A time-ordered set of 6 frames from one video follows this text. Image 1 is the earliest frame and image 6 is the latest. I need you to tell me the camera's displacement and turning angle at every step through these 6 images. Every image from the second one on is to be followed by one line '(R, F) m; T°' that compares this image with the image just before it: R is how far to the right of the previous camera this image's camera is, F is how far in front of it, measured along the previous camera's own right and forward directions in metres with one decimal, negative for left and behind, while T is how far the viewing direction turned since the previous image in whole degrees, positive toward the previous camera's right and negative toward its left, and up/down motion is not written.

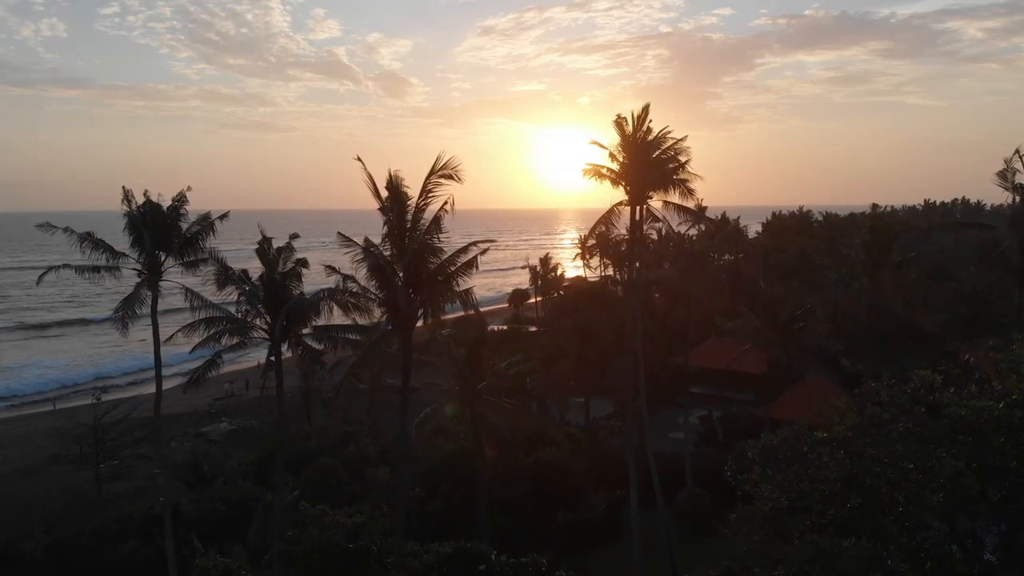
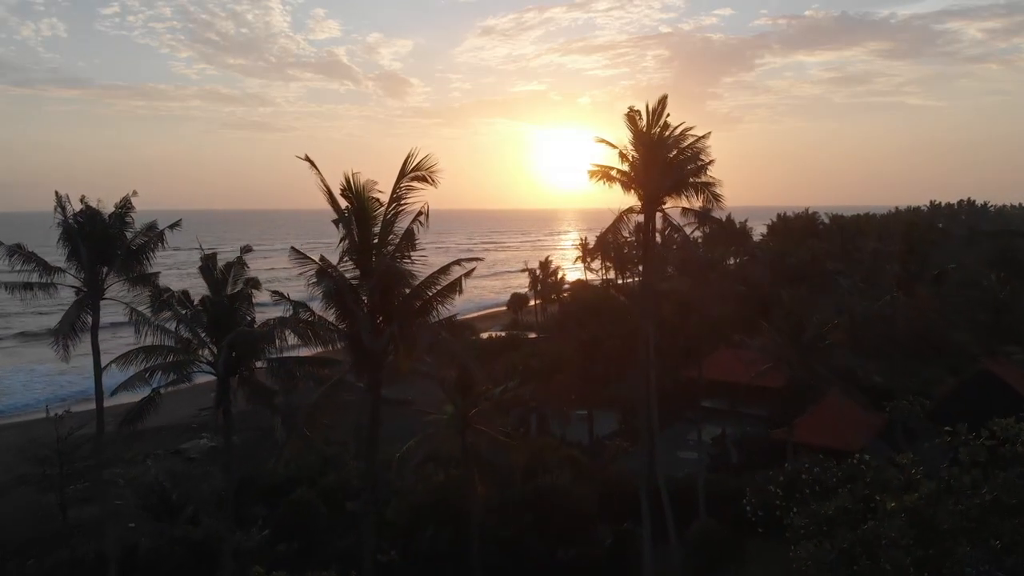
(+0.1, +1.6) m; 0°
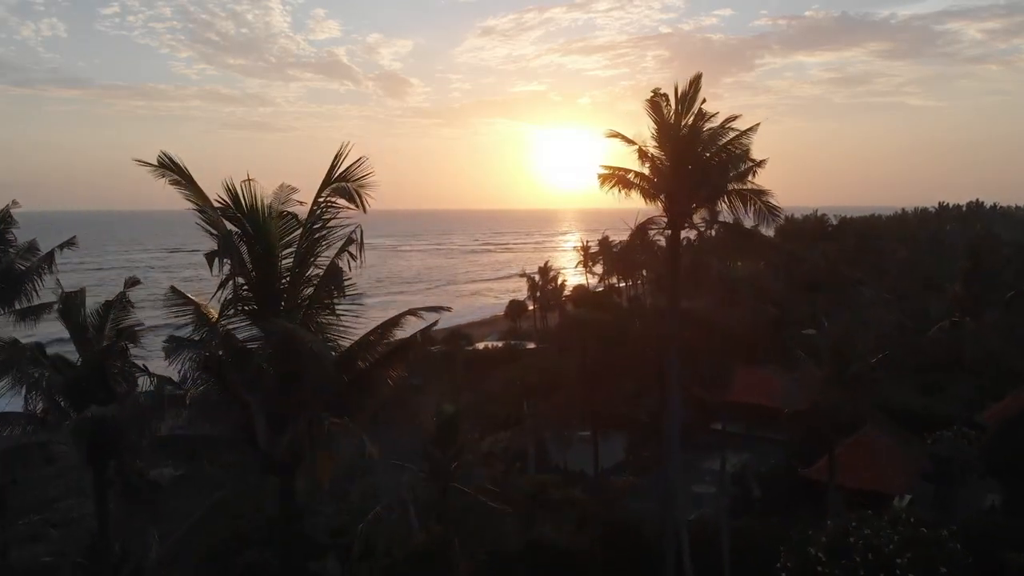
(+0.1, +2.4) m; 0°
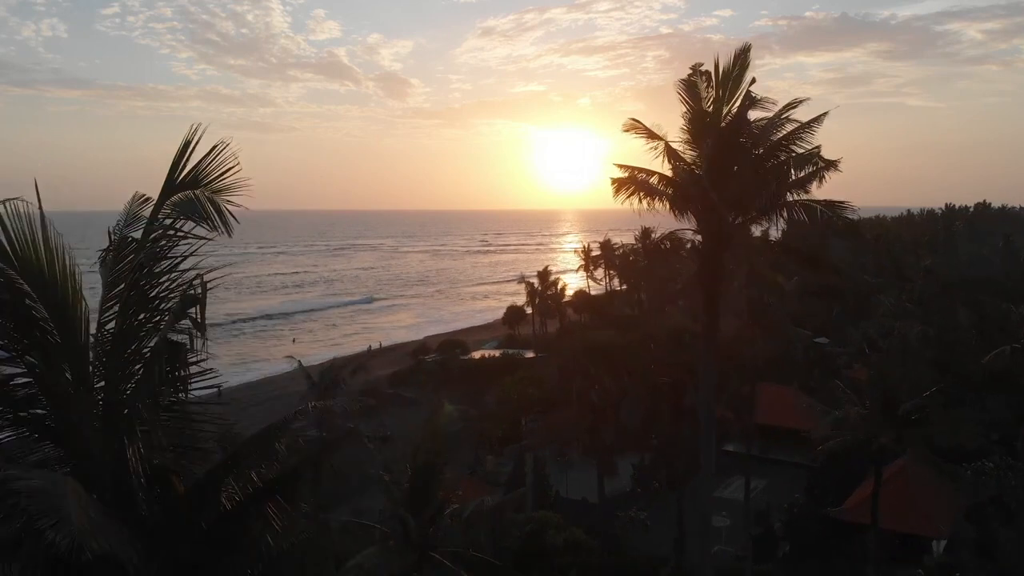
(+0.1, +1.9) m; 0°
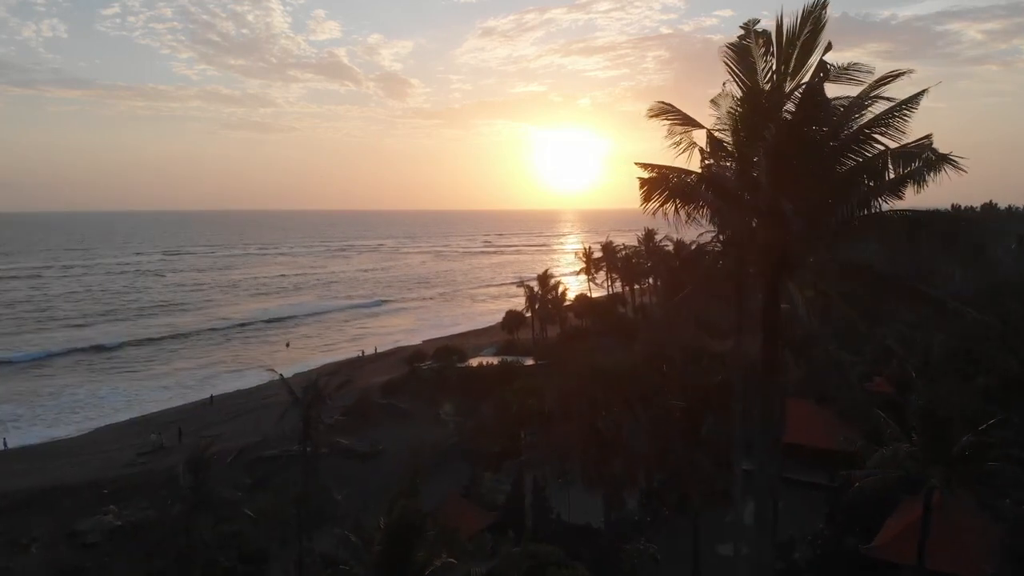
(+0.1, +1.5) m; 0°
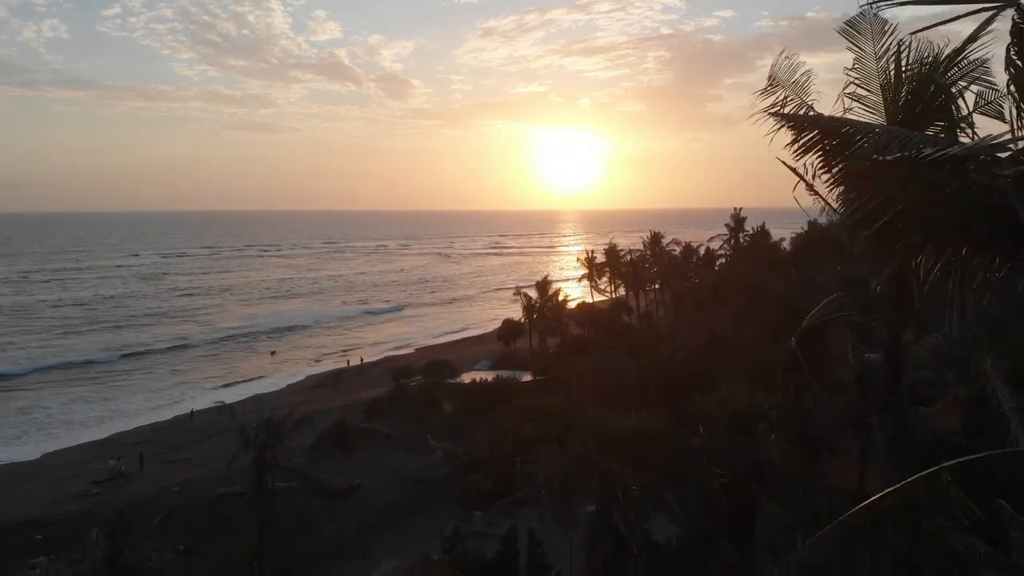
(+0.2, +3.1) m; 0°
